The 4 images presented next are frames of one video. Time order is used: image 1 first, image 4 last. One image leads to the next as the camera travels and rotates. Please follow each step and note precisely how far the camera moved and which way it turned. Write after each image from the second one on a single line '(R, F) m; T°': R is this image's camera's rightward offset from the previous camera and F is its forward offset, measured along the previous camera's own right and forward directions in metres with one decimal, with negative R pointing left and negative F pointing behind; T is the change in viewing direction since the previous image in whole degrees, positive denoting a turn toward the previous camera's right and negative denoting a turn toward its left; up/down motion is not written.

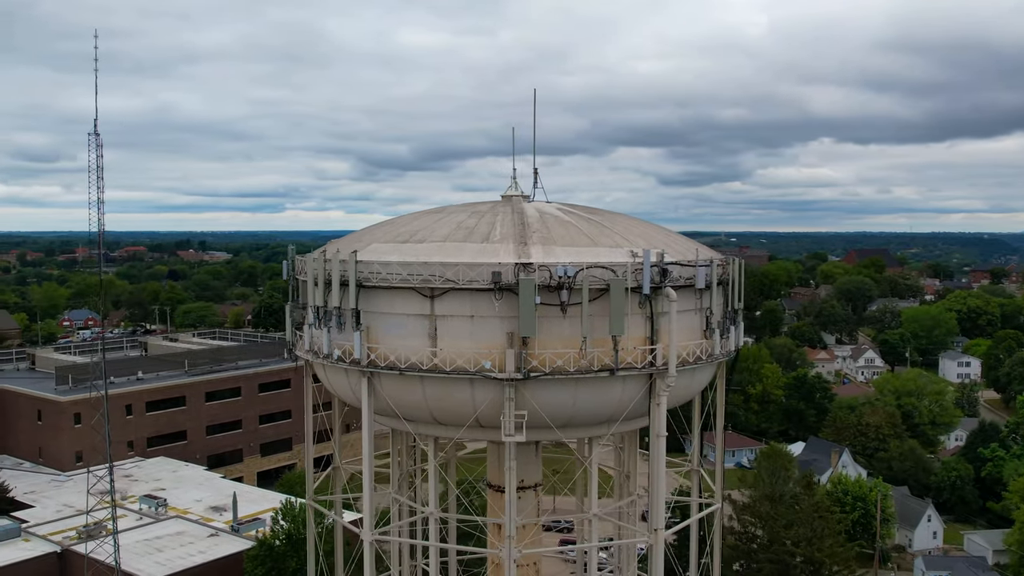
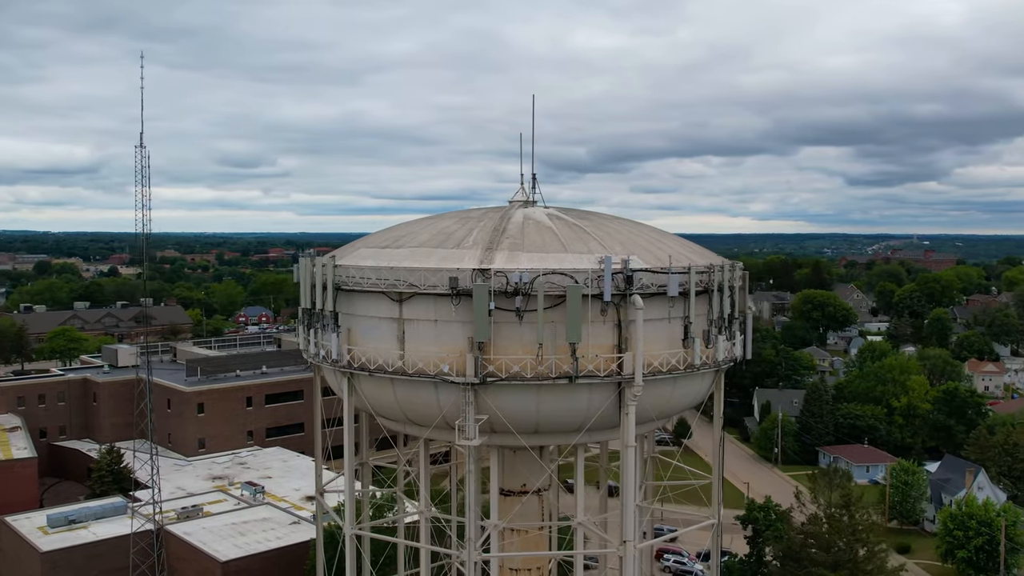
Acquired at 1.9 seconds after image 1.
(+3.8, +0.2) m; -11°
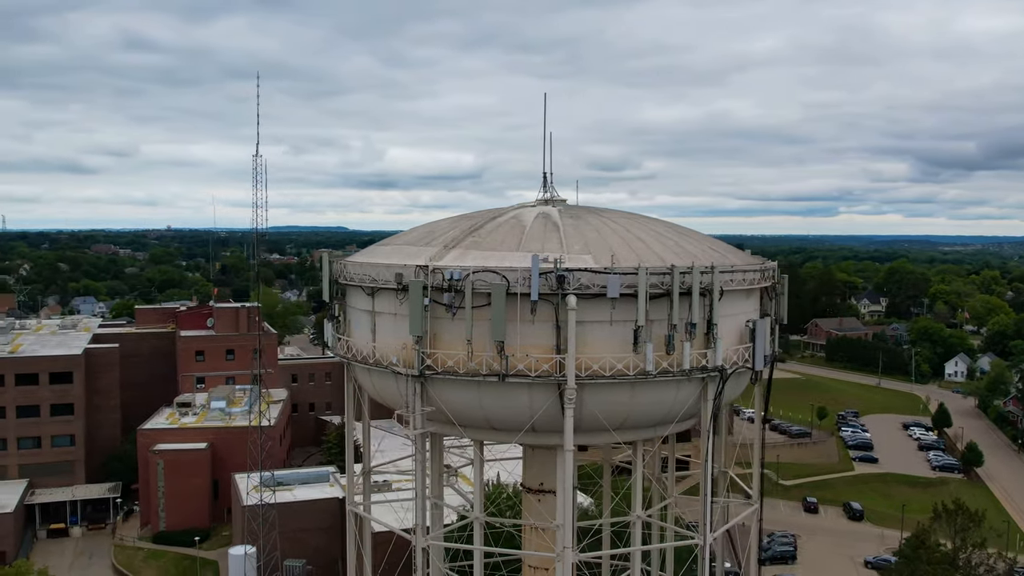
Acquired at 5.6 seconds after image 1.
(+7.2, +1.2) m; -22°
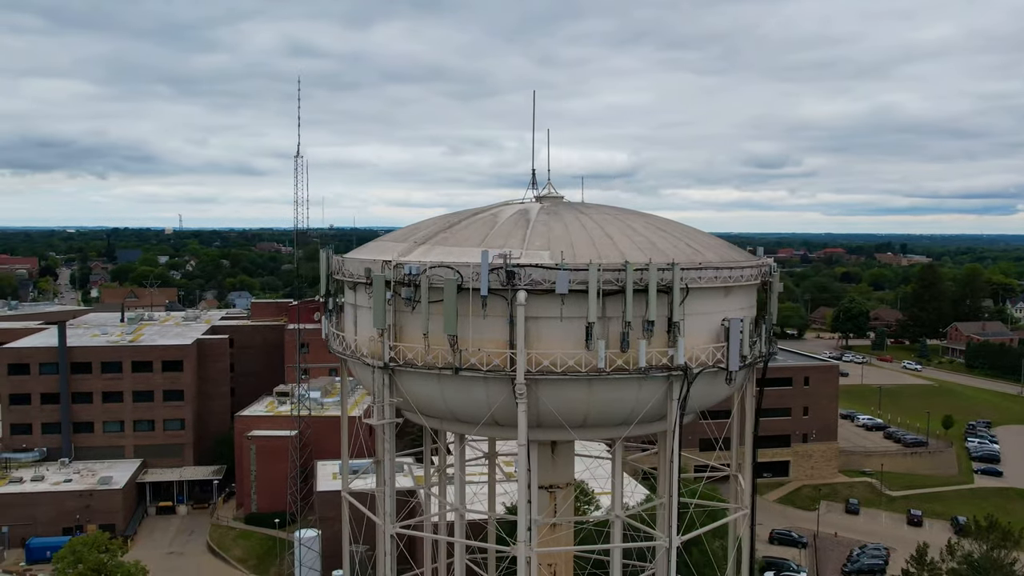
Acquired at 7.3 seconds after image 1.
(+3.5, +0.1) m; -10°
